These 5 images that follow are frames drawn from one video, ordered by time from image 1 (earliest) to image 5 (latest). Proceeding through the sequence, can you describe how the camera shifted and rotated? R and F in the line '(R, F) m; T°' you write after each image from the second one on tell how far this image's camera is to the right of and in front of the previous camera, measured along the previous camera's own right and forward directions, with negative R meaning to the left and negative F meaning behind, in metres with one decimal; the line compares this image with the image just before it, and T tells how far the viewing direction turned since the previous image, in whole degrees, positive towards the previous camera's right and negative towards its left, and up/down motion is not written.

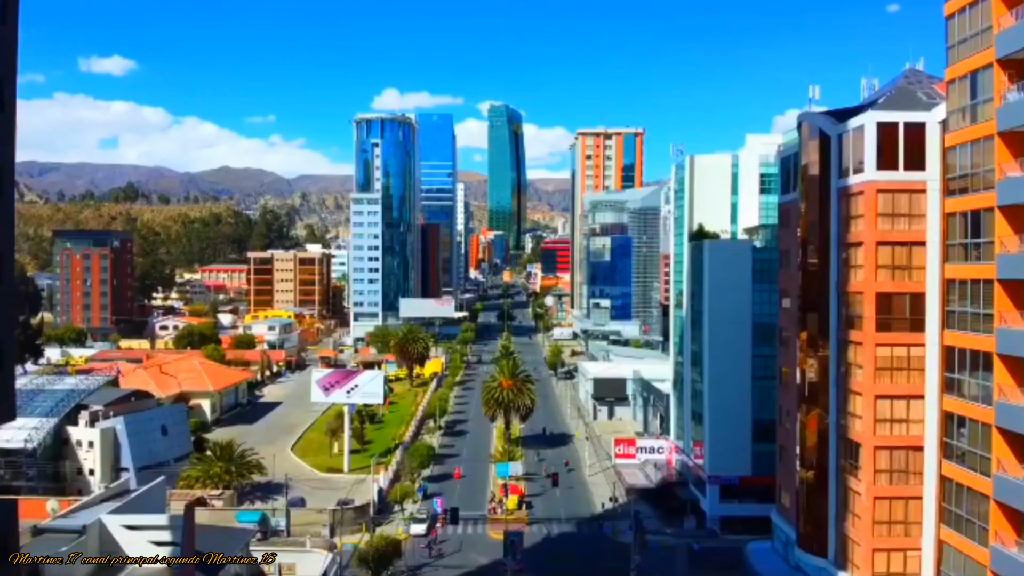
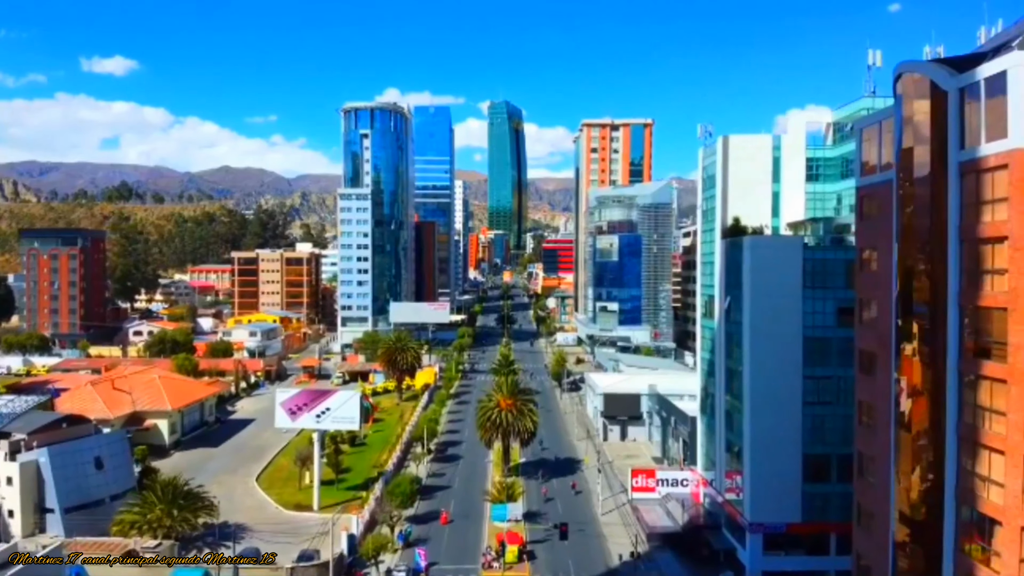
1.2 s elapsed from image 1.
(+0.1, +7.3) m; 0°
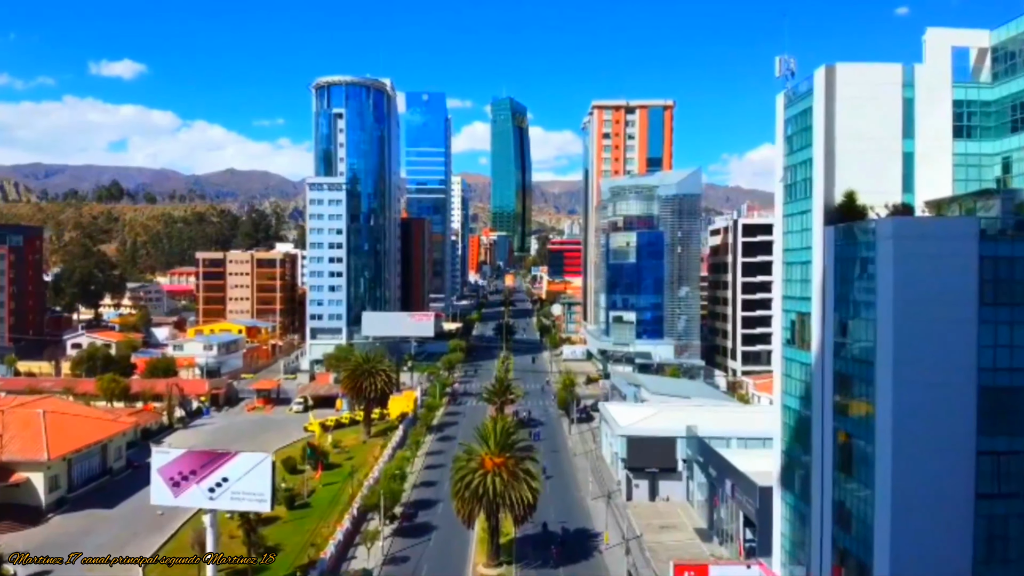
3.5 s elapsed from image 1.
(+0.4, +13.4) m; 0°
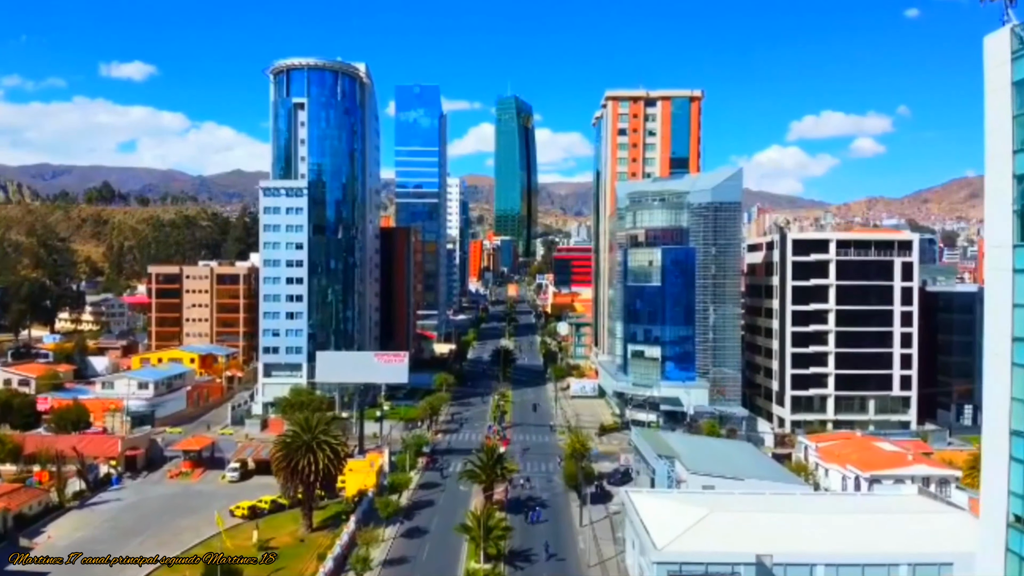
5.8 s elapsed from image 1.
(+0.6, +13.5) m; 0°
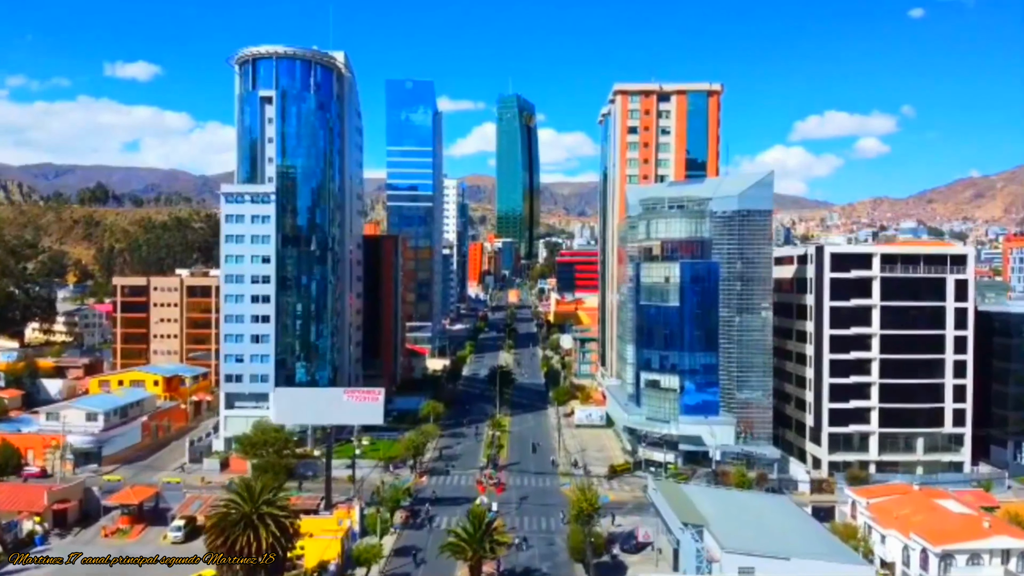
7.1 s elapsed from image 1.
(+0.3, +7.6) m; 0°
